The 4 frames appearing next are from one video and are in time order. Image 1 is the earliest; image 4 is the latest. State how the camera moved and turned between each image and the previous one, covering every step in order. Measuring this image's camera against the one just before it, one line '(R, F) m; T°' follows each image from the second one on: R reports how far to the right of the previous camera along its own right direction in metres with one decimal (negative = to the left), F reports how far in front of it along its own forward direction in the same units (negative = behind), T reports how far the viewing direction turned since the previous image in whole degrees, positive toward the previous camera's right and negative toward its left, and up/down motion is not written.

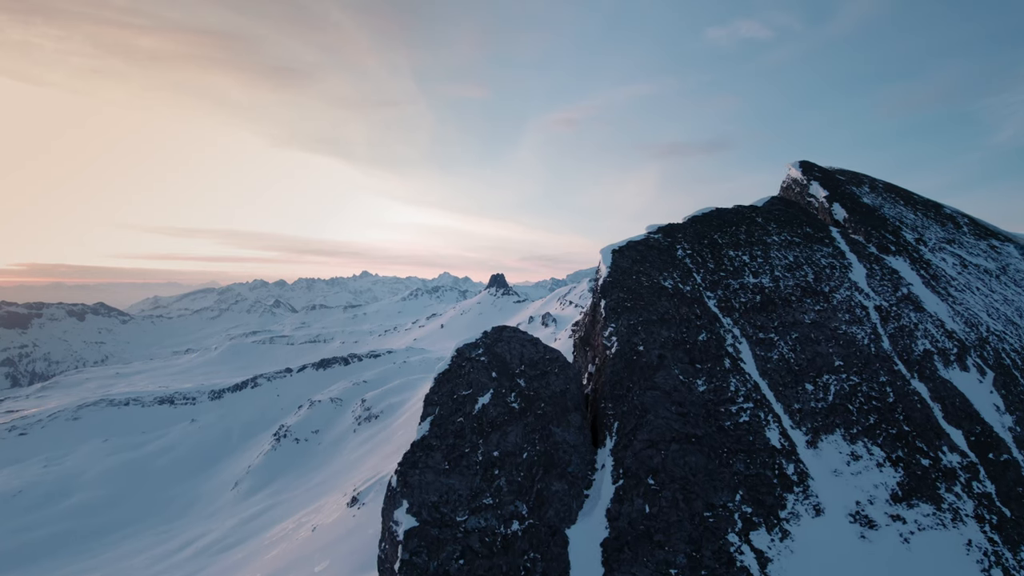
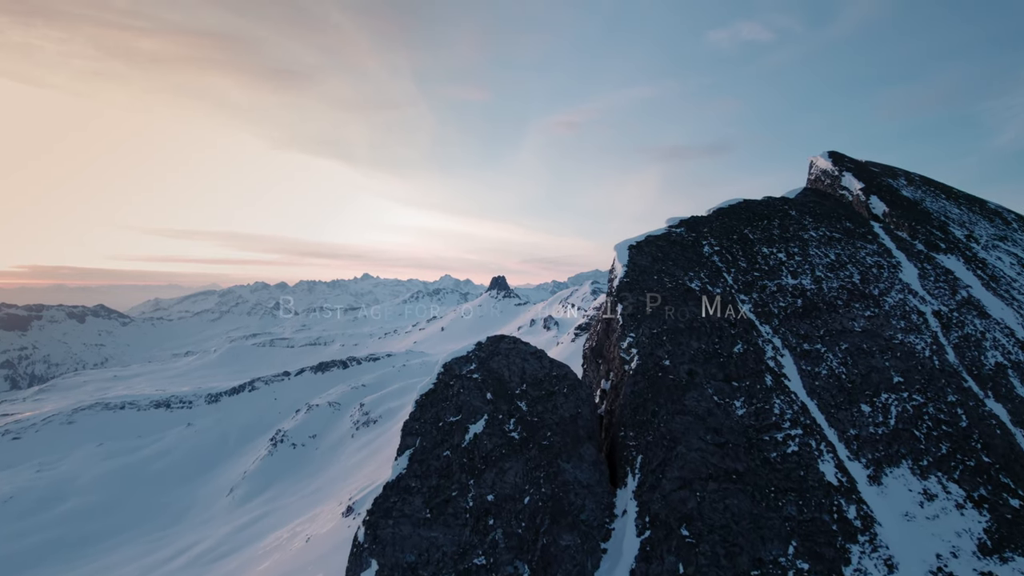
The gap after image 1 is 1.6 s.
(+0.1, +5.4) m; 0°
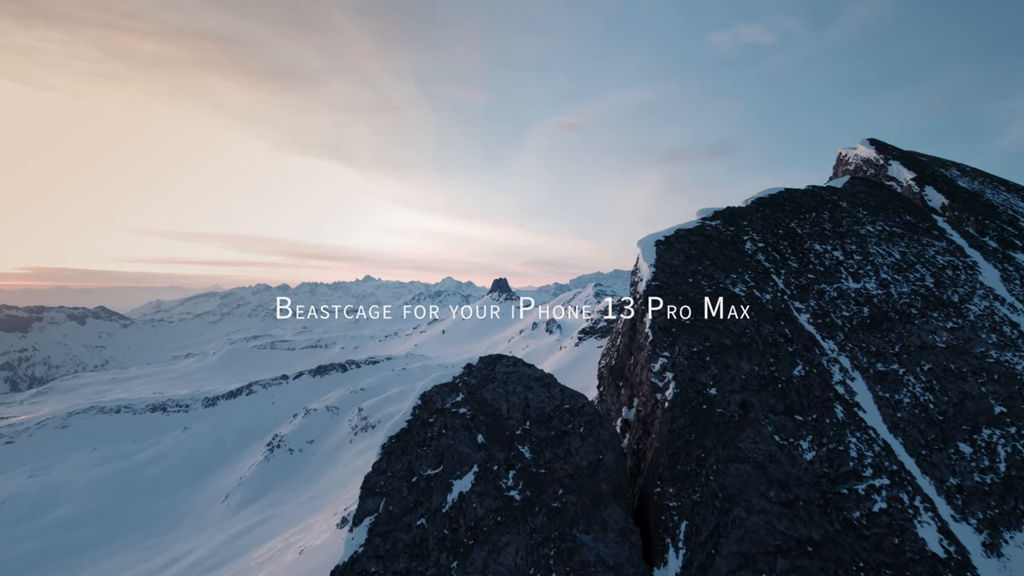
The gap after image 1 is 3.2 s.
(+0.1, +6.1) m; 0°
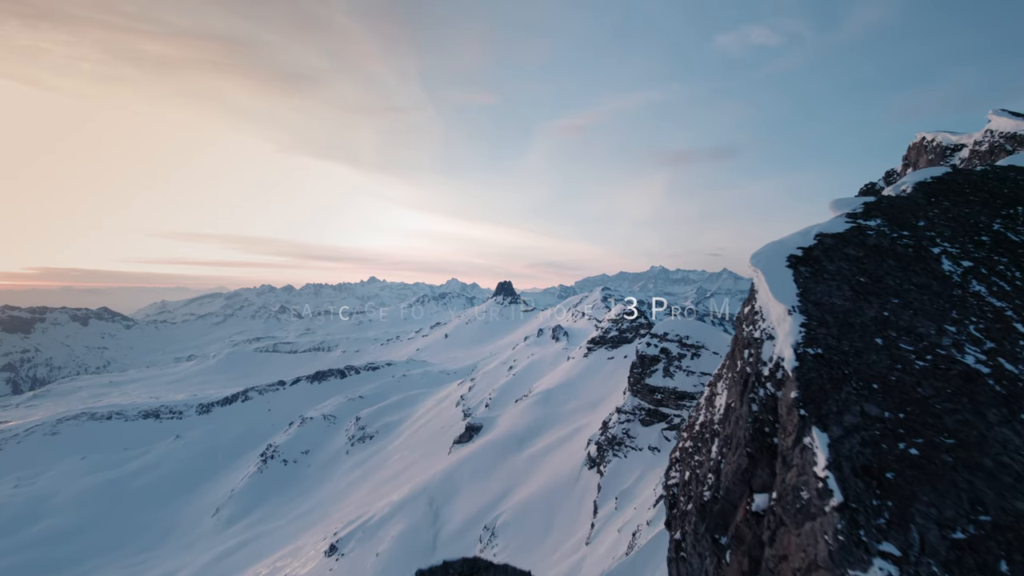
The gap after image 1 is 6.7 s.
(+0.2, +13.2) m; -1°
